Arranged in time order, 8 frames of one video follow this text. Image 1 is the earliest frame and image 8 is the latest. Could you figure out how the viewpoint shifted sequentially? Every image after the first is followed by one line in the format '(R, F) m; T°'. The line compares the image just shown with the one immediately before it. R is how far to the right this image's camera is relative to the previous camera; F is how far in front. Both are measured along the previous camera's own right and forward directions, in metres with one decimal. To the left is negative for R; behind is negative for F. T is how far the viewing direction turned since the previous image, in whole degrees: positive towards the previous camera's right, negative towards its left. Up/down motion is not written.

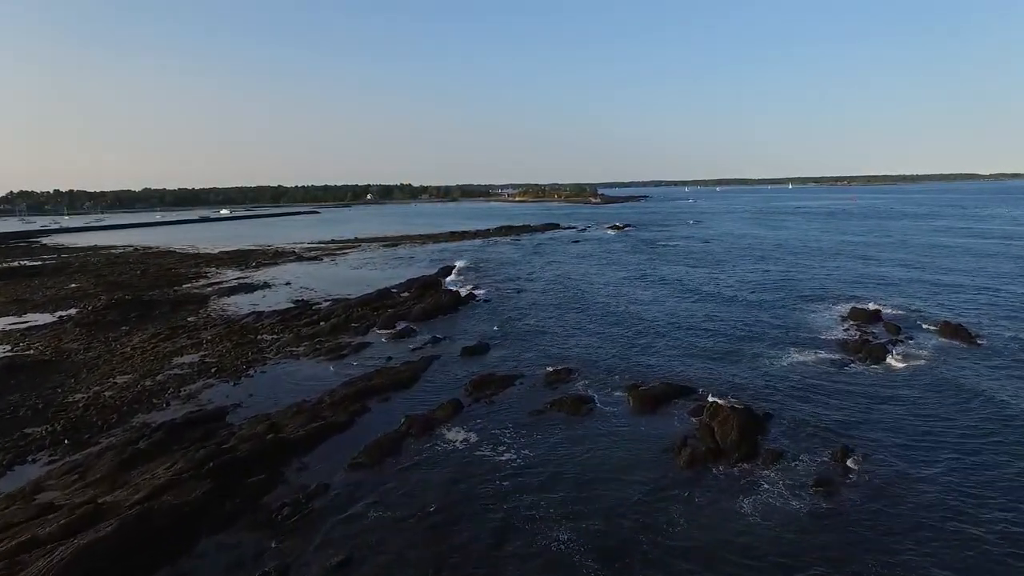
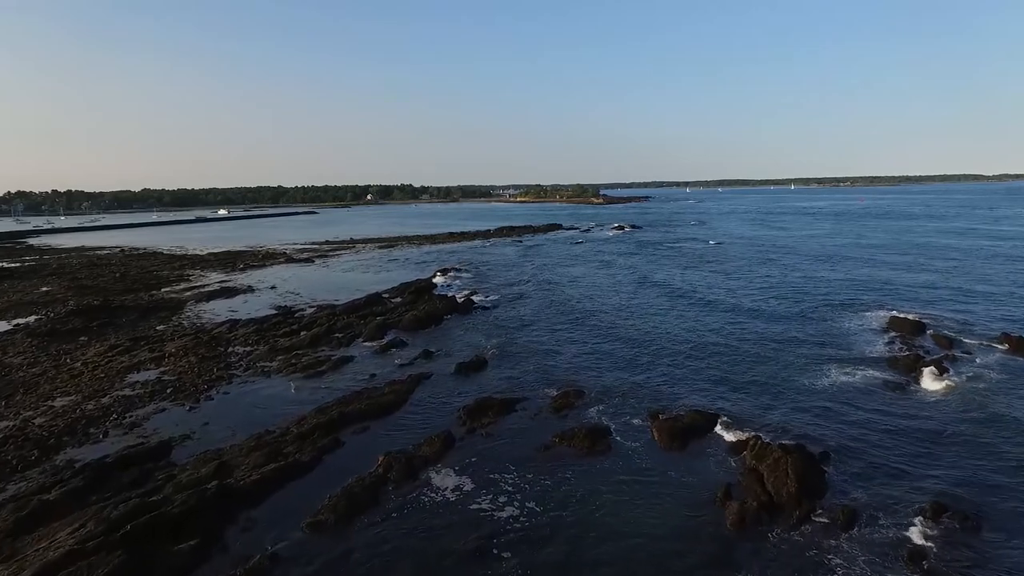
(0.0, +2.4) m; 0°
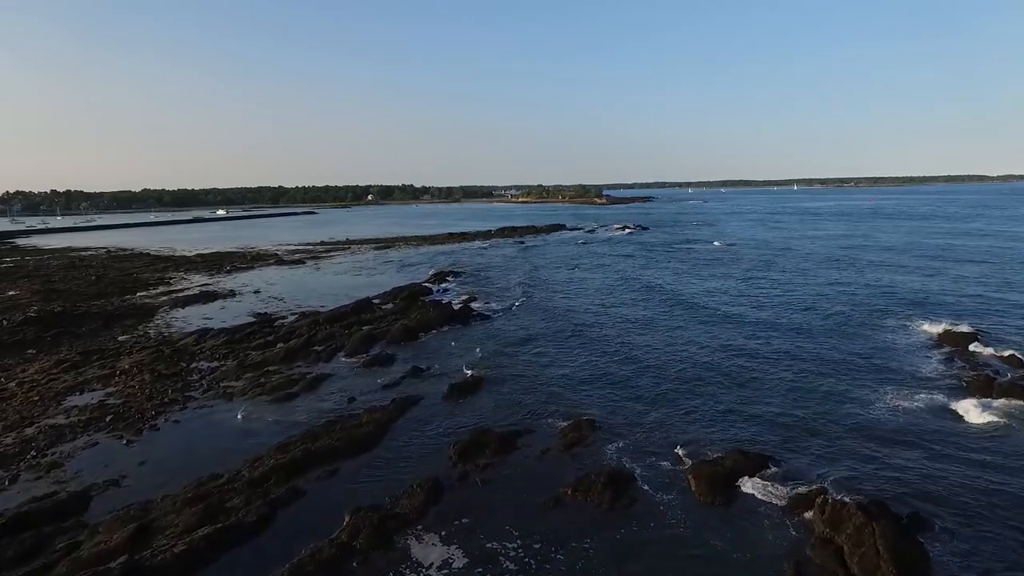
(0.0, +2.5) m; 0°
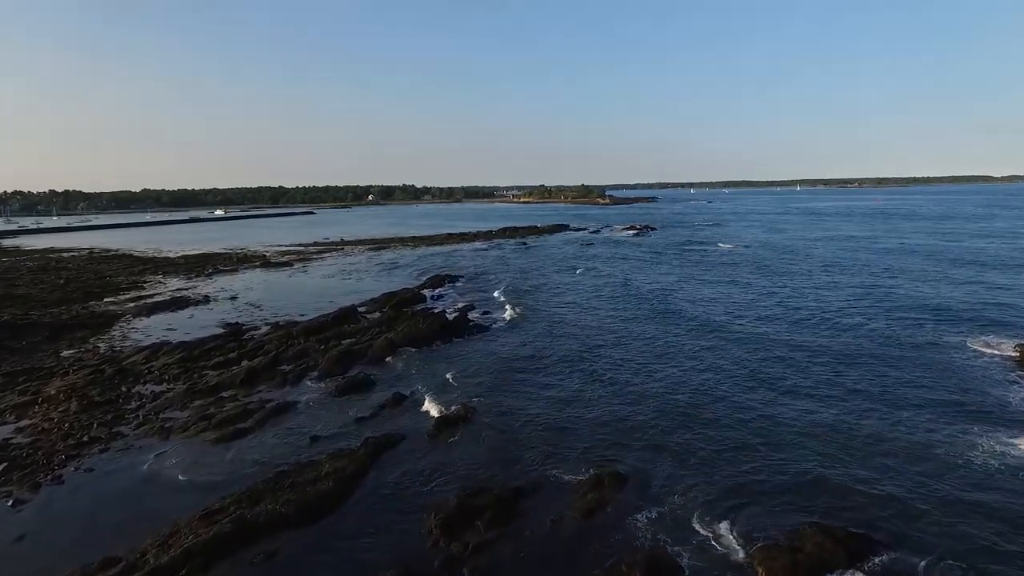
(0.0, +2.9) m; 0°
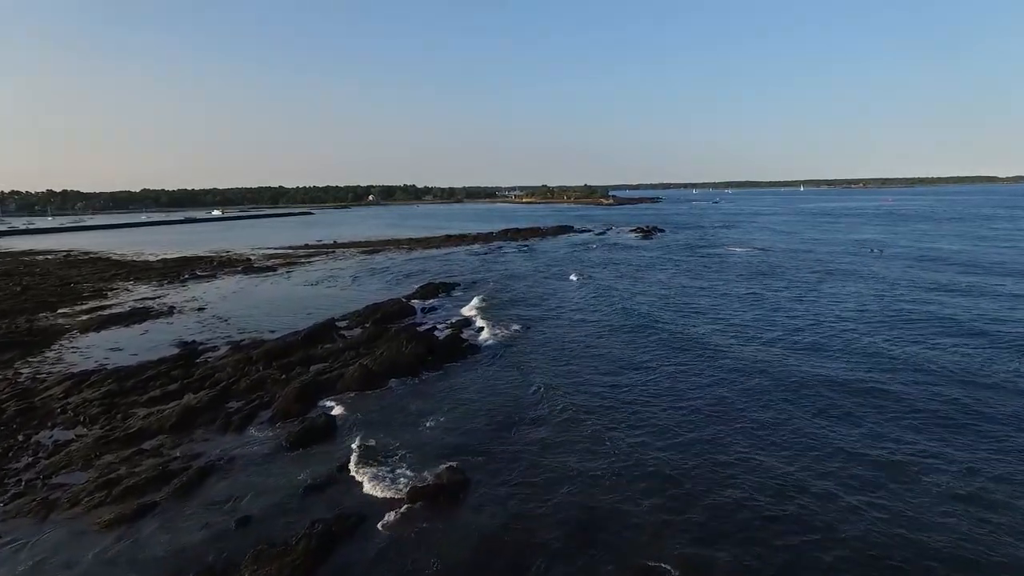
(0.0, +3.2) m; 0°
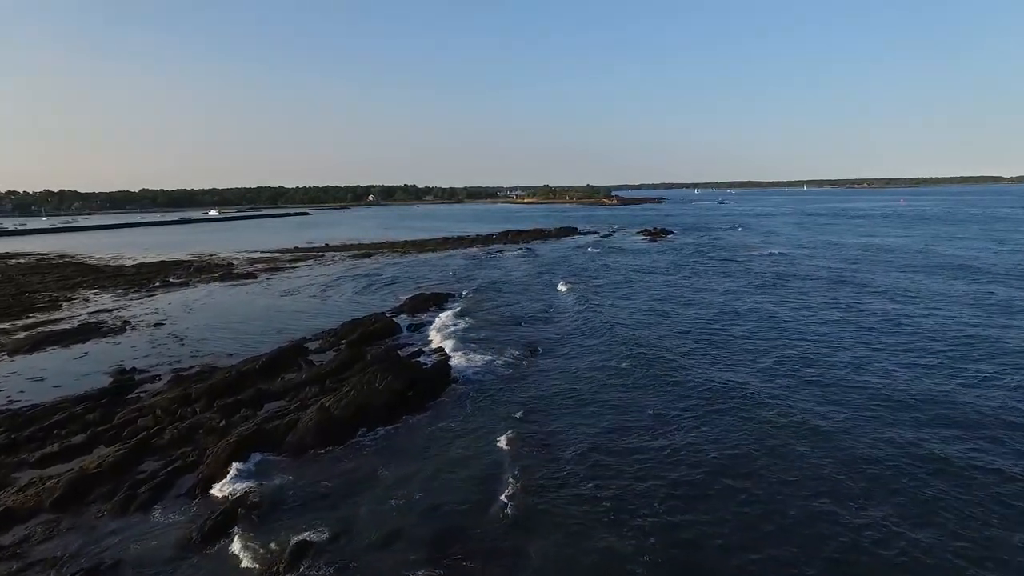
(0.0, +3.2) m; 0°
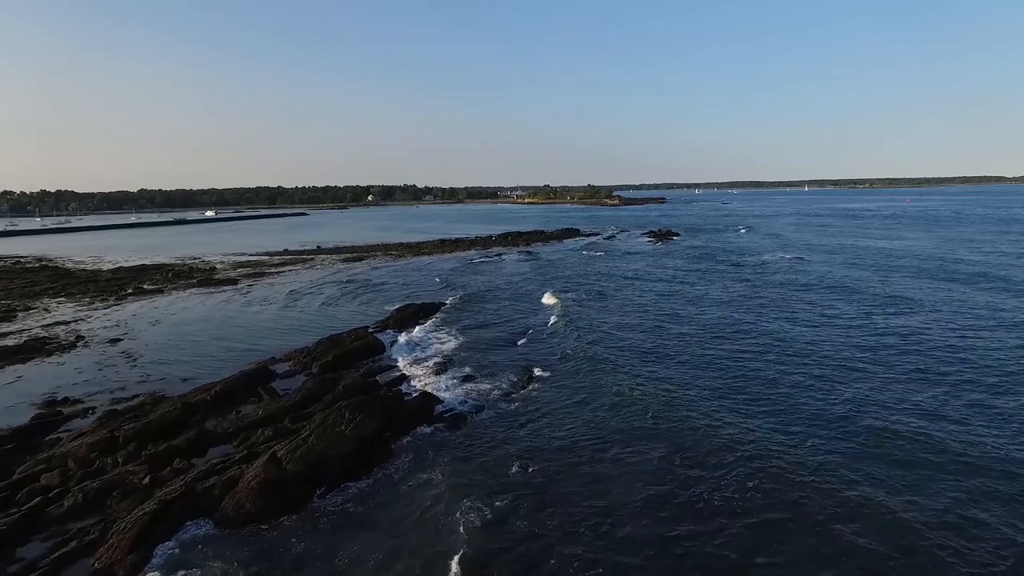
(+0.1, +2.5) m; 0°
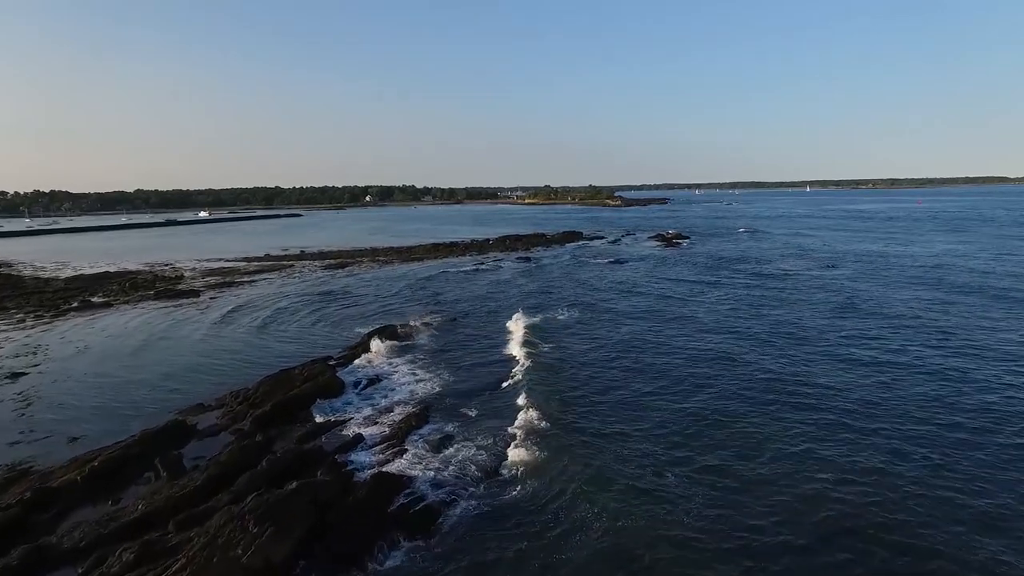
(+0.1, +3.9) m; 0°
